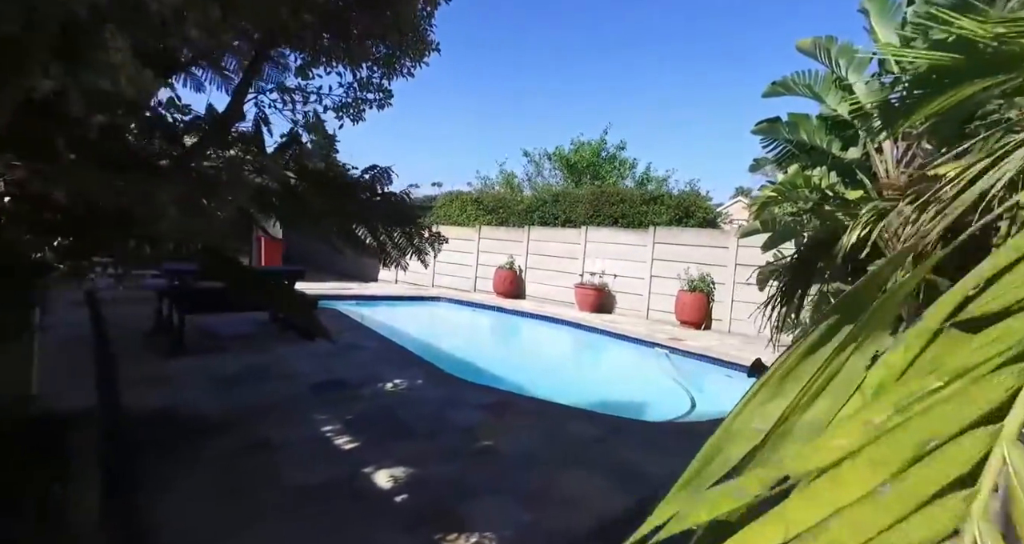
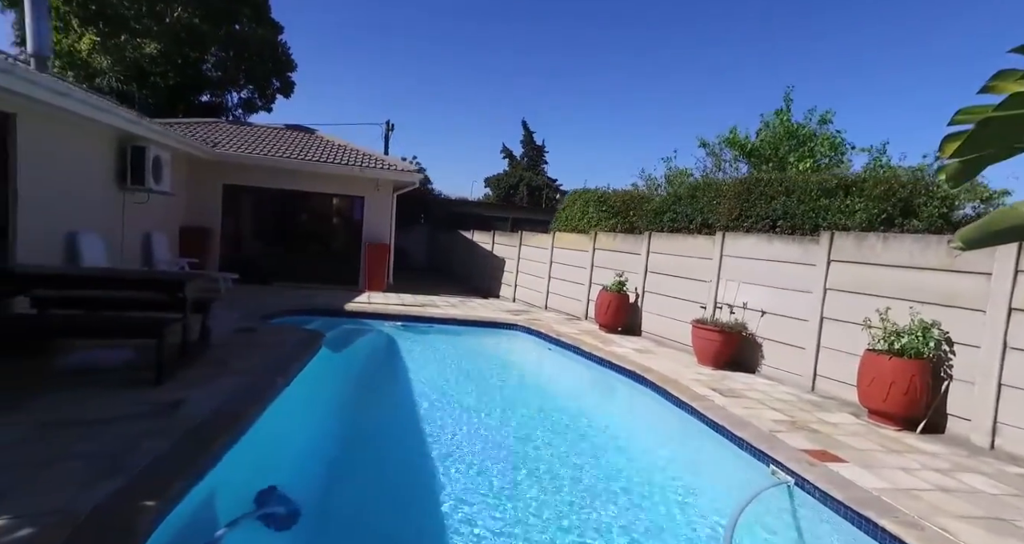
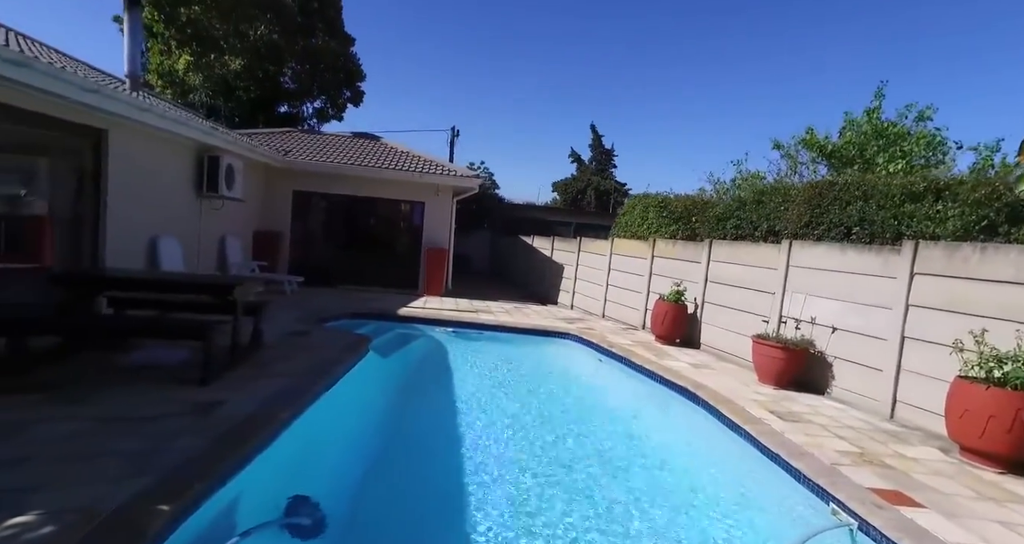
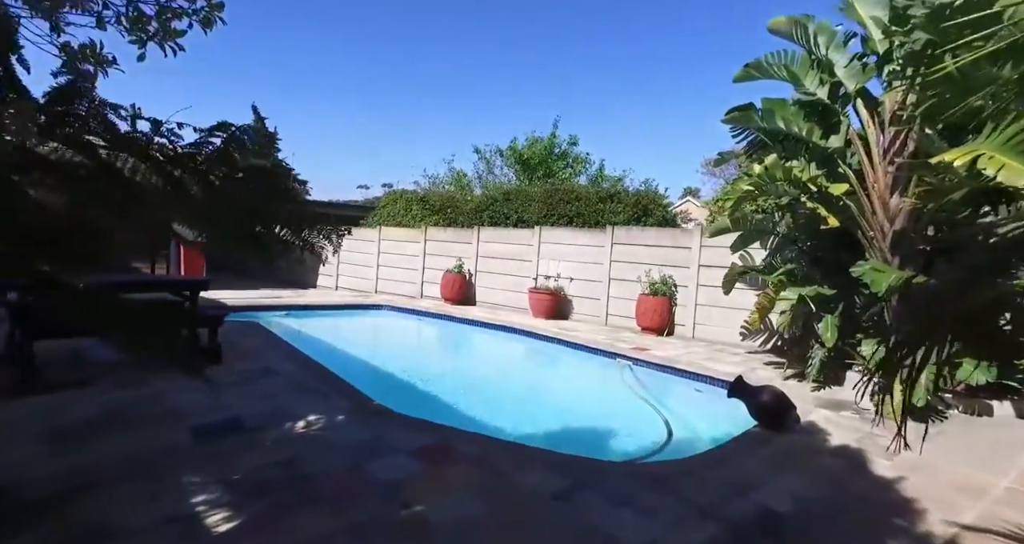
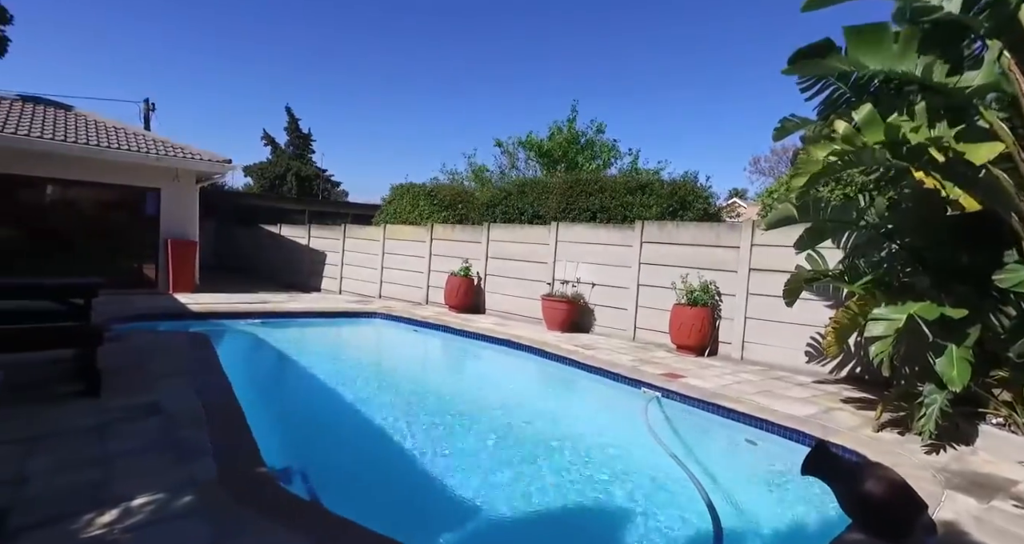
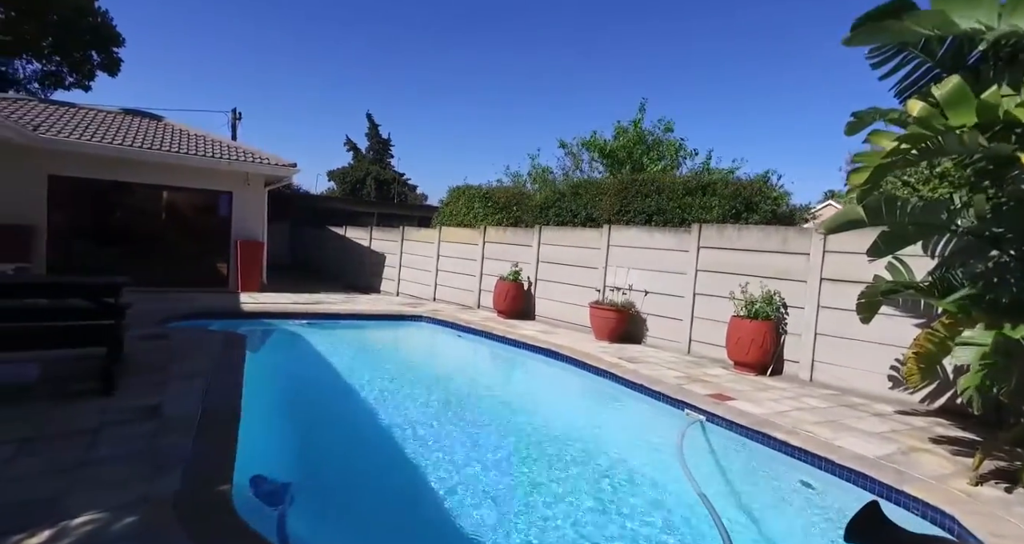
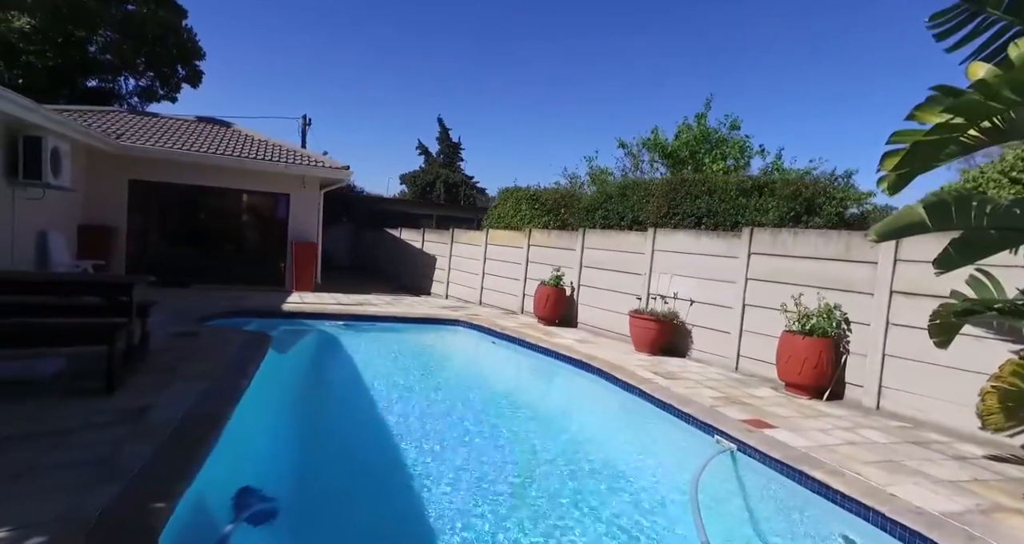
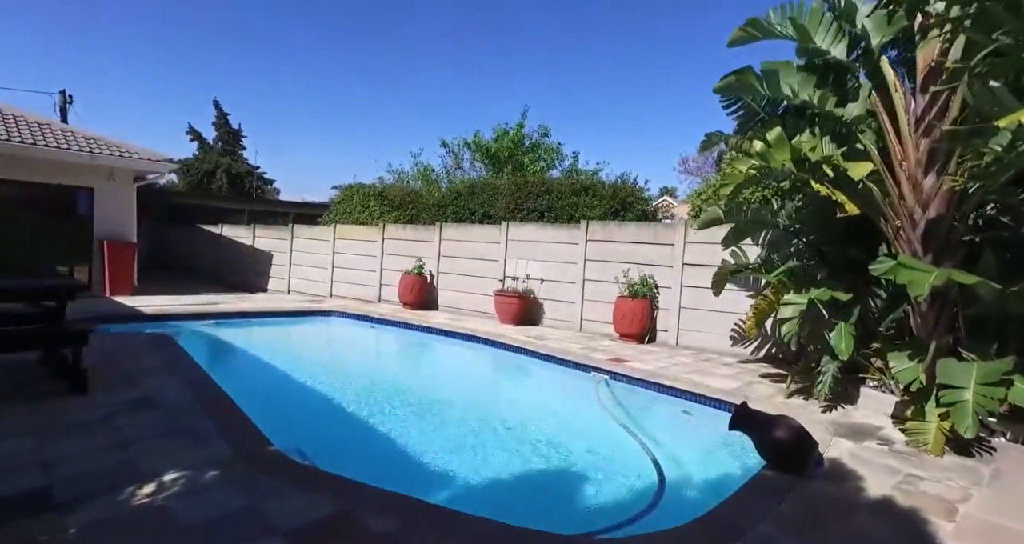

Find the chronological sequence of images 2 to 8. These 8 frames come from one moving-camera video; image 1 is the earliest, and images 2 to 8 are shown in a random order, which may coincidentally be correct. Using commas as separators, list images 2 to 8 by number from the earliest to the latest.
4, 8, 5, 6, 7, 2, 3
